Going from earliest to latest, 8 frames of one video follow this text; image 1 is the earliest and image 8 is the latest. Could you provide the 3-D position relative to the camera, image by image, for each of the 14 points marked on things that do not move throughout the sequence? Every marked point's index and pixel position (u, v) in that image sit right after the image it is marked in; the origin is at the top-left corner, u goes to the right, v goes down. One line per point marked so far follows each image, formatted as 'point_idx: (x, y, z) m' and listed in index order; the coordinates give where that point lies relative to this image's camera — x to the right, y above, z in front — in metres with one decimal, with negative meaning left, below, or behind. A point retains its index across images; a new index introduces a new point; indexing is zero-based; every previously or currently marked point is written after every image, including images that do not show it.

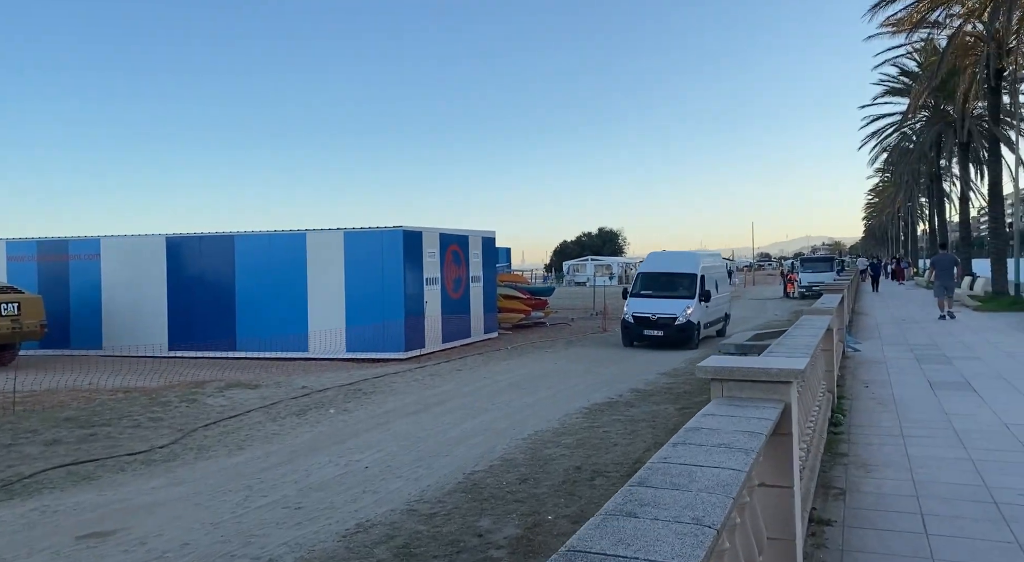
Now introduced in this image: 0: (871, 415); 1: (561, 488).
0: (+4.6, -1.7, +8.0) m
1: (+0.8, -3.4, +10.3) m
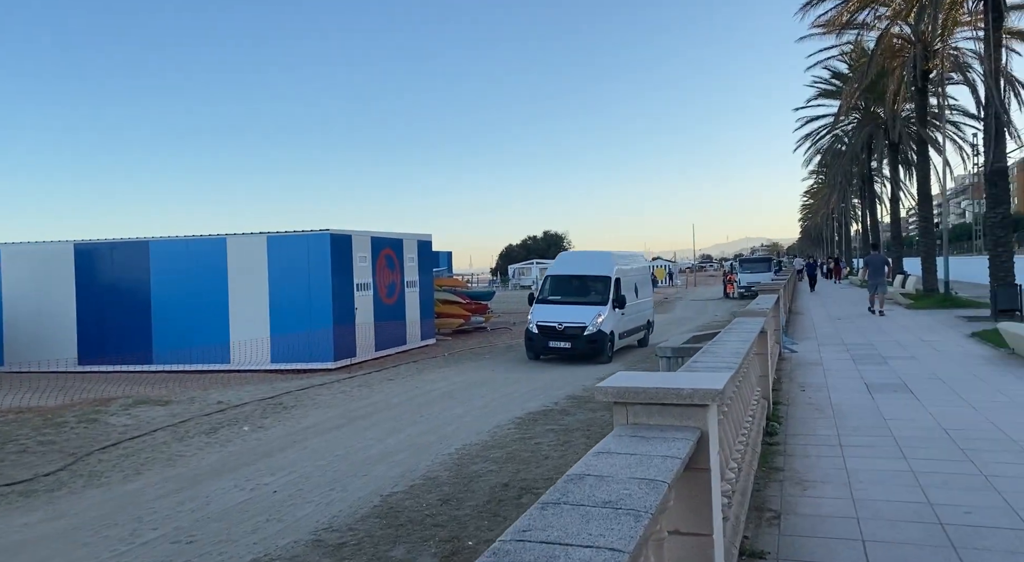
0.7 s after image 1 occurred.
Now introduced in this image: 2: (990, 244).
0: (+3.5, -1.7, +7.5) m
1: (-0.4, -3.4, +9.4) m
2: (+12.3, +0.9, +16.2) m
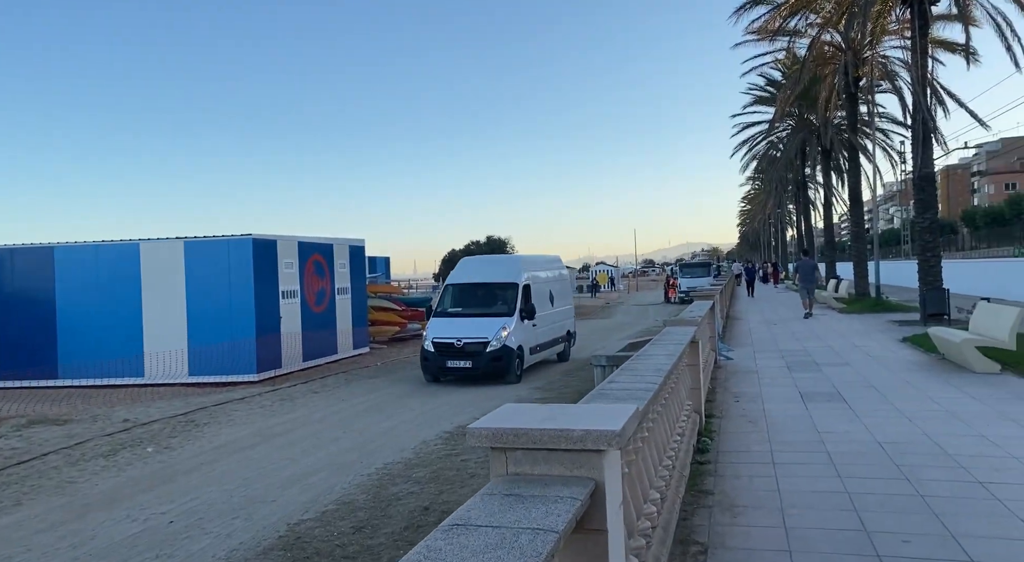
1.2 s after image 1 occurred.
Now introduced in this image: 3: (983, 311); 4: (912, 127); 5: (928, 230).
0: (+2.5, -1.7, +7.0) m
1: (-1.5, -3.5, +8.6) m
2: (+10.6, +0.8, +16.4) m
3: (+7.3, -0.5, +9.7) m
4: (+10.5, +4.1, +16.6) m
5: (+10.8, +1.3, +16.4) m
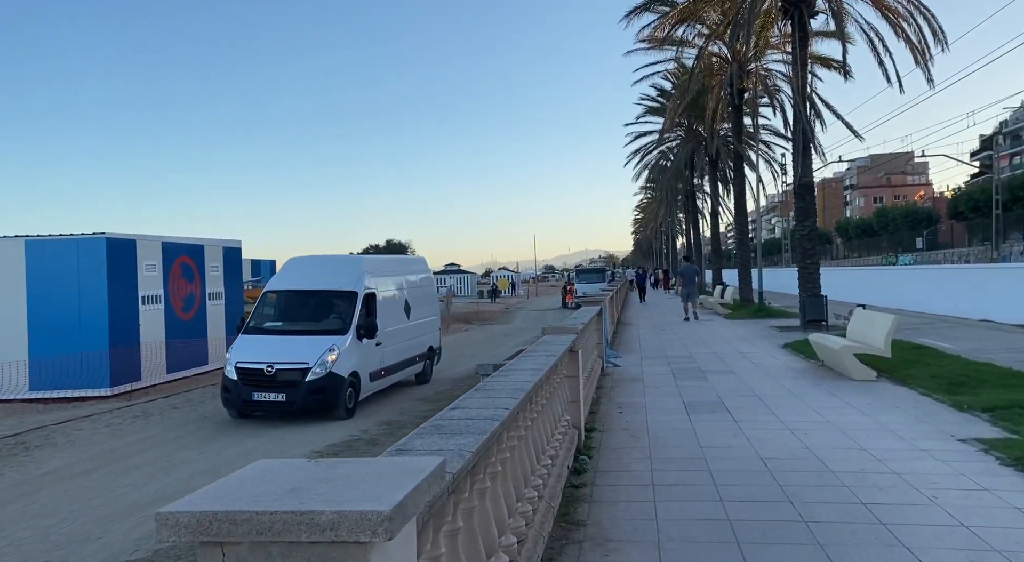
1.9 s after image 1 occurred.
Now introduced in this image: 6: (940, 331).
0: (+1.1, -1.8, +6.4) m
1: (-3.2, -3.5, +7.4) m
2: (+7.7, +0.7, +17.0) m
3: (+5.4, -0.6, +9.8) m
4: (+7.7, +3.9, +17.1) m
5: (+7.9, +1.2, +16.9) m
6: (+9.3, -1.1, +13.7) m
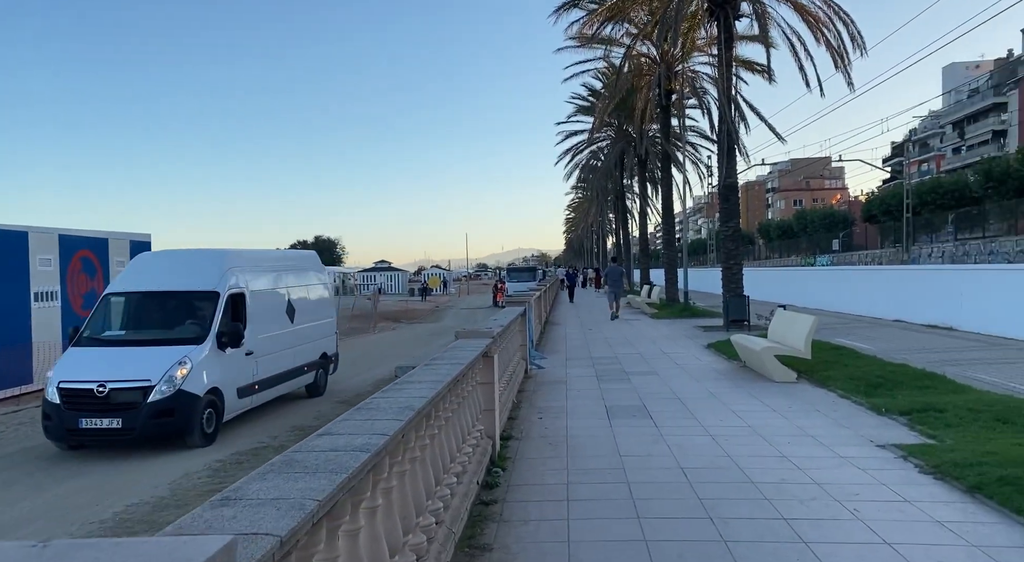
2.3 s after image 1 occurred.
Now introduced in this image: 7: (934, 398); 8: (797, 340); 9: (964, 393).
0: (+0.3, -1.8, +6.0) m
1: (-4.1, -3.5, +6.5) m
2: (+5.7, +0.6, +17.2) m
3: (+4.2, -0.6, +9.8) m
4: (+5.7, +3.9, +17.3) m
5: (+6.0, +1.1, +17.1) m
6: (+7.7, -1.1, +14.1) m
7: (+4.6, -1.3, +6.8) m
8: (+4.0, -0.8, +8.9) m
9: (+4.9, -1.3, +6.8) m
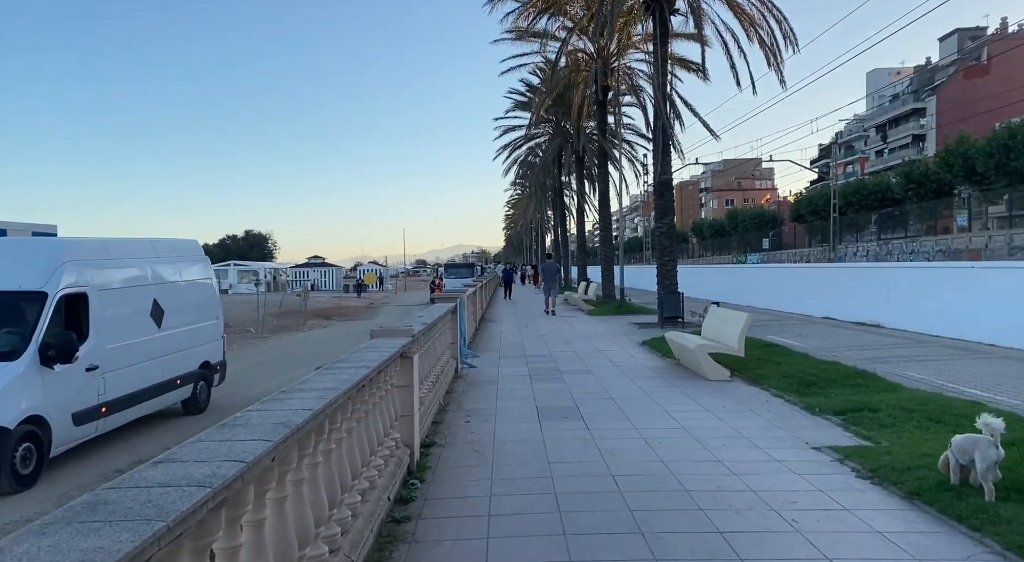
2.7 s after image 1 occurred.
0: (-0.4, -1.7, +5.5) m
1: (-4.9, -3.4, +5.6) m
2: (+4.0, +0.7, +17.1) m
3: (+3.1, -0.5, +9.7) m
4: (+3.9, +4.0, +17.3) m
5: (+4.2, +1.2, +17.1) m
6: (+6.2, -1.1, +14.3) m
7: (+3.8, -1.3, +6.7) m
8: (+3.1, -0.8, +8.8) m
9: (+4.1, -1.2, +6.8) m
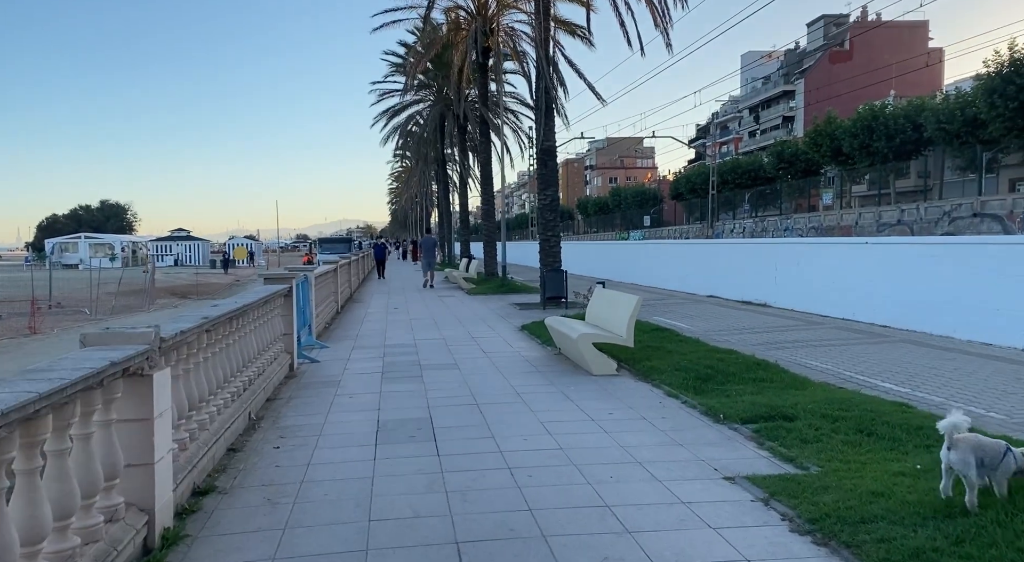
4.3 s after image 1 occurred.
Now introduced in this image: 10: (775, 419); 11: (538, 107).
0: (-1.6, -1.6, +3.7) m
1: (-6.0, -3.3, +3.1) m
2: (+0.7, +1.3, +15.8) m
3: (+1.2, -0.2, +8.4) m
4: (+0.6, +4.6, +15.8) m
5: (+0.9, +1.8, +15.8) m
6: (+3.4, -0.6, +13.4) m
7: (+2.3, -1.1, +5.6) m
8: (+1.3, -0.5, +7.5) m
9: (+2.7, -1.0, +5.7) m
10: (+2.1, -1.1, +5.0) m
11: (+0.7, +4.3, +15.5) m
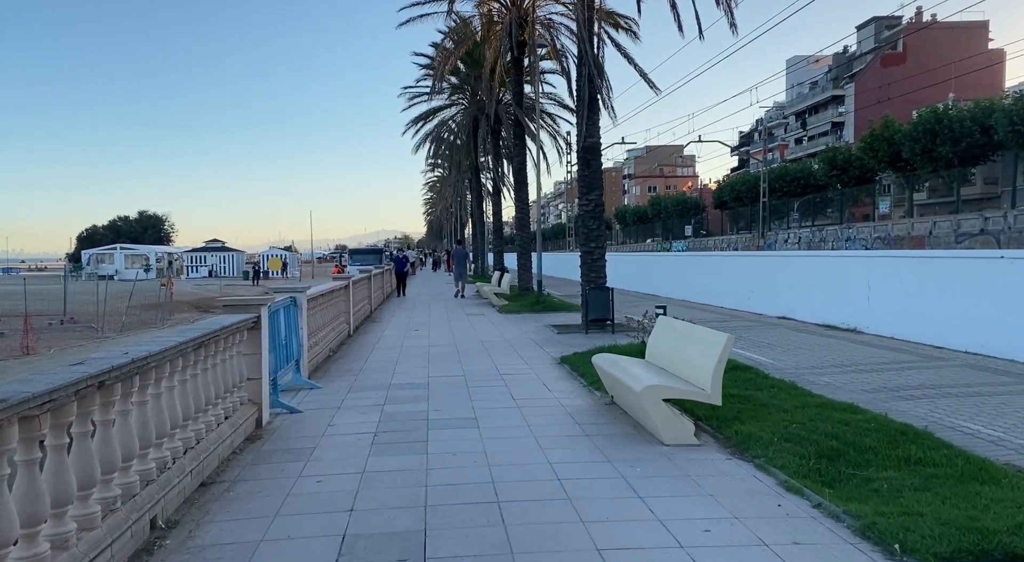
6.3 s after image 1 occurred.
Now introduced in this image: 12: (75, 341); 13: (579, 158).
0: (-1.5, -1.8, +1.7) m
1: (-5.9, -3.4, +1.4) m
2: (+1.5, +0.9, +13.8) m
3: (+1.5, -0.5, +6.3) m
4: (+1.5, +4.2, +13.8) m
5: (+1.7, +1.4, +13.8) m
6: (+4.0, -0.9, +11.2) m
7: (+2.6, -1.3, +3.4) m
8: (+1.6, -0.8, +5.4) m
9: (+2.9, -1.3, +3.6) m
10: (+2.3, -1.3, +2.9) m
11: (+1.4, +3.9, +13.5) m
12: (-13.3, -1.8, +19.2) m
13: (+1.5, +2.7, +13.8) m
